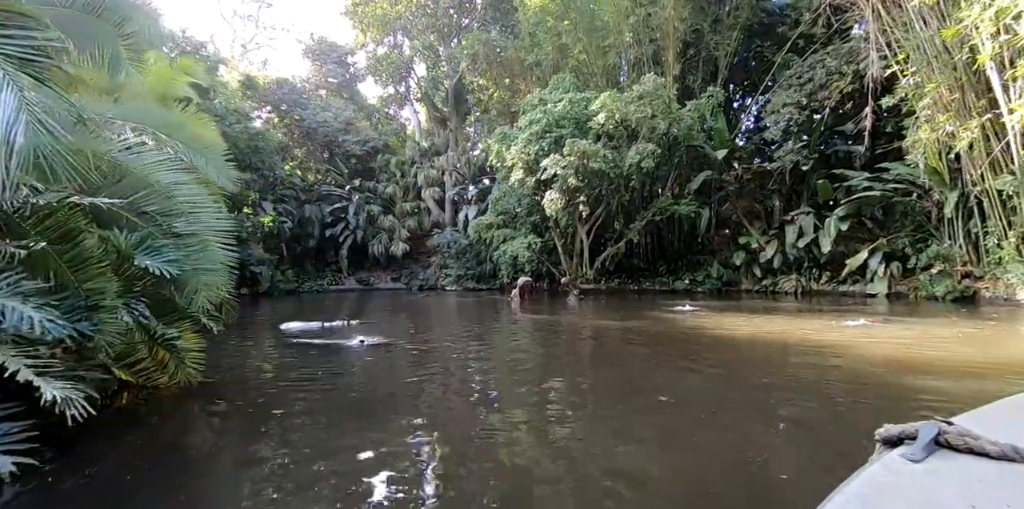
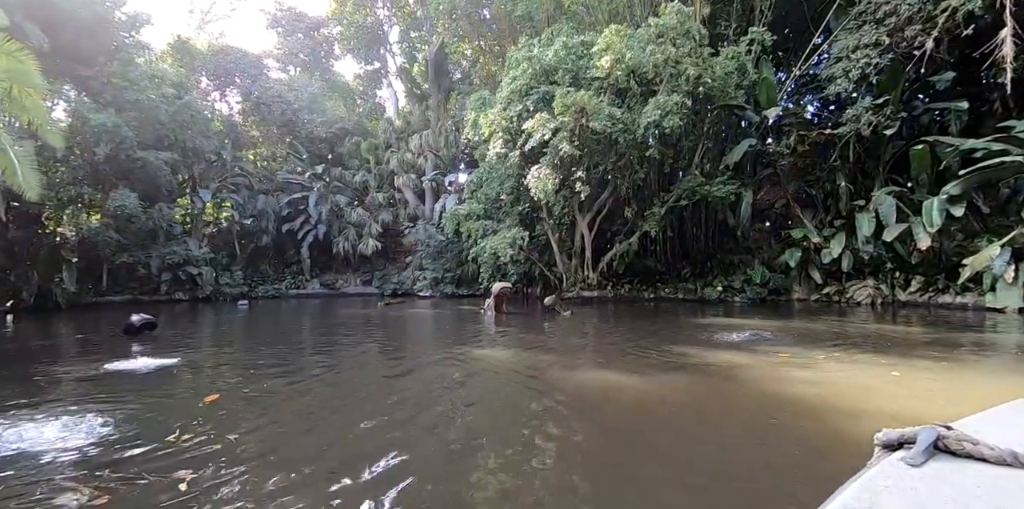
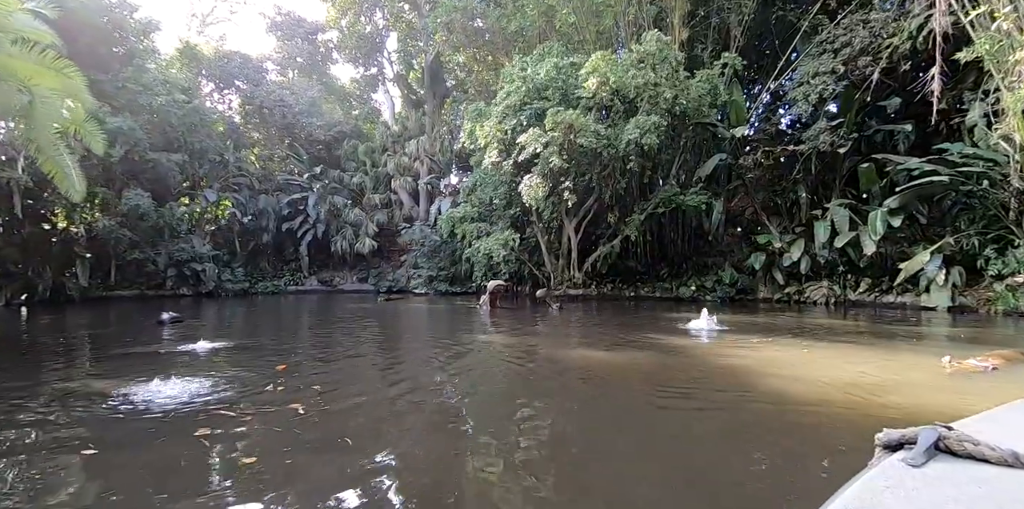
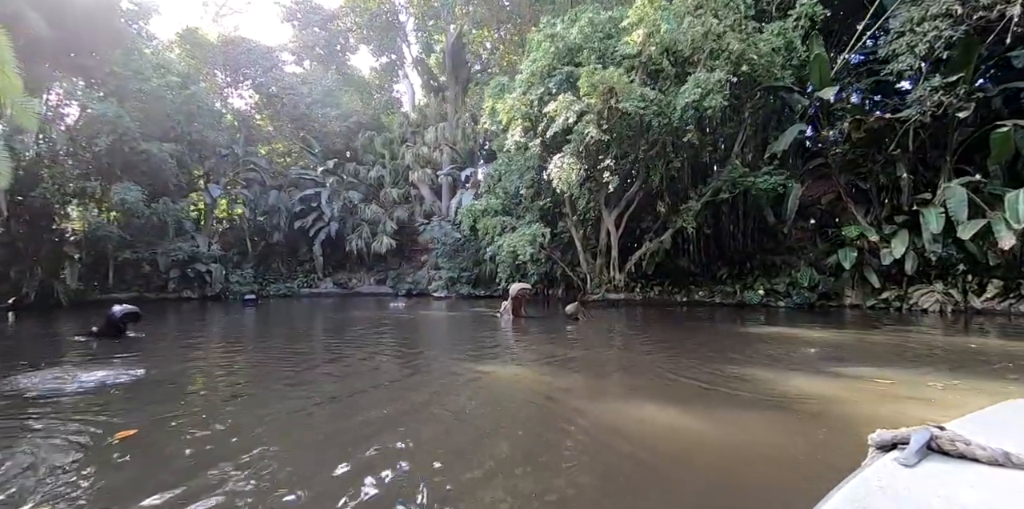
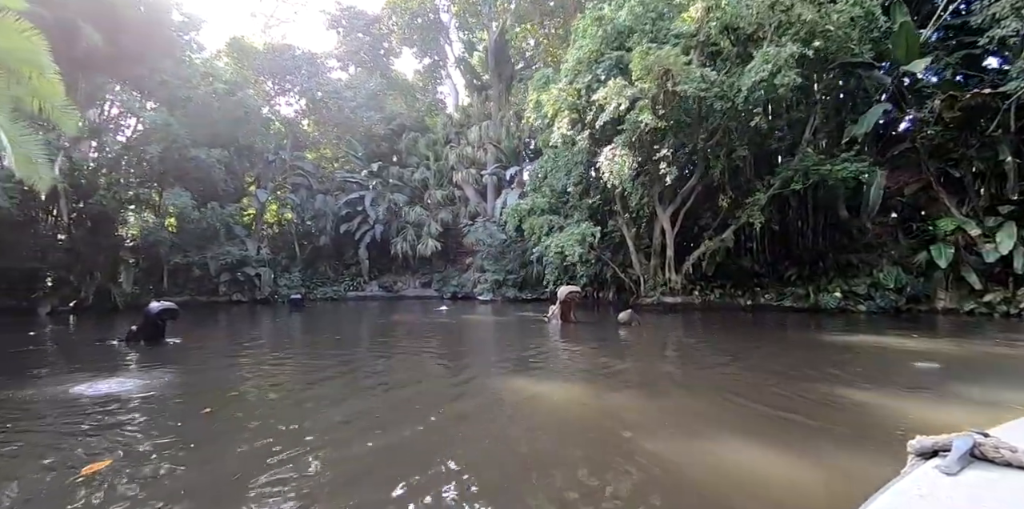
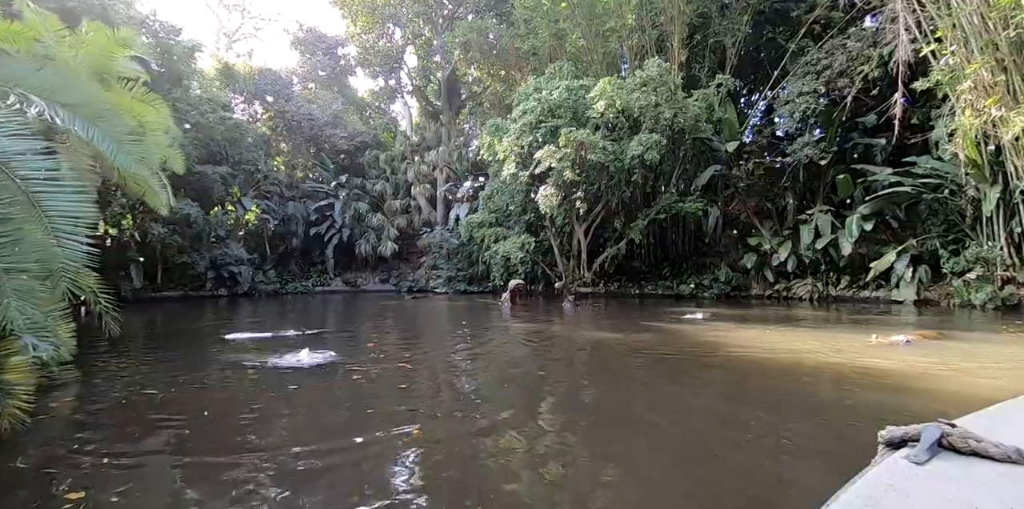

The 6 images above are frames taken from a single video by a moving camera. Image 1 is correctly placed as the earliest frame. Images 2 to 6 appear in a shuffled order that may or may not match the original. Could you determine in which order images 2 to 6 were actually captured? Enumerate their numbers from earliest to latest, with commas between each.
6, 3, 2, 4, 5
